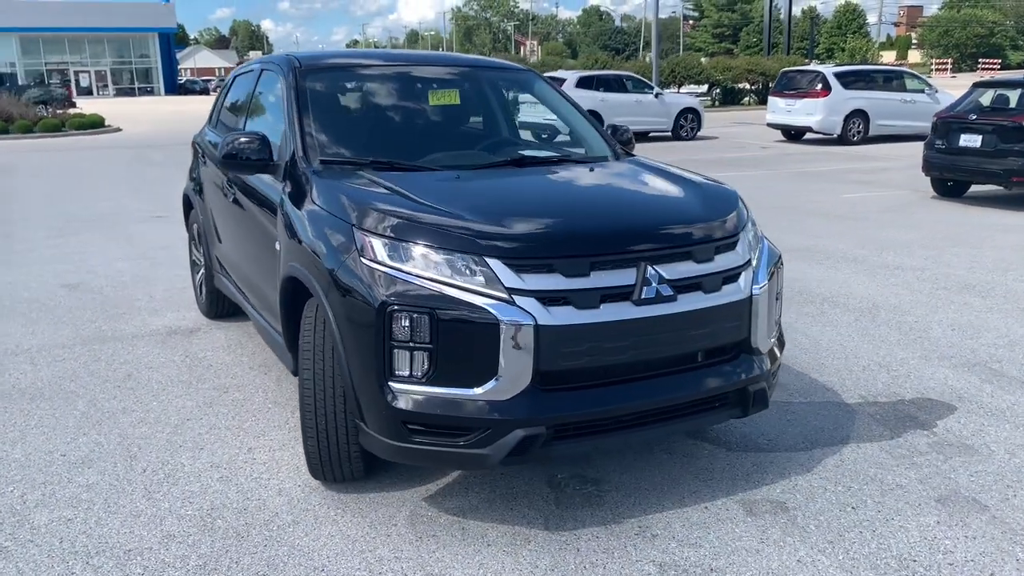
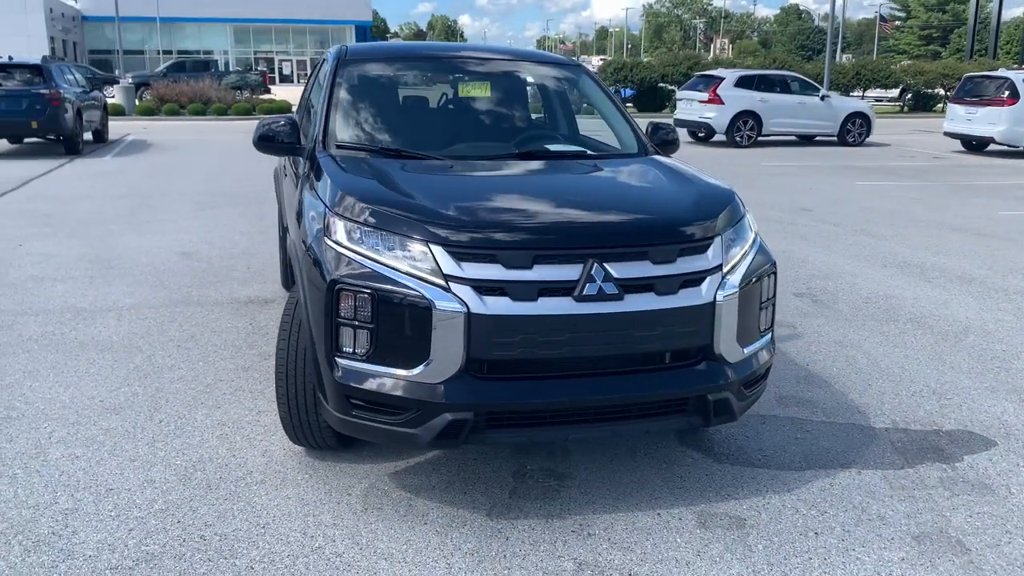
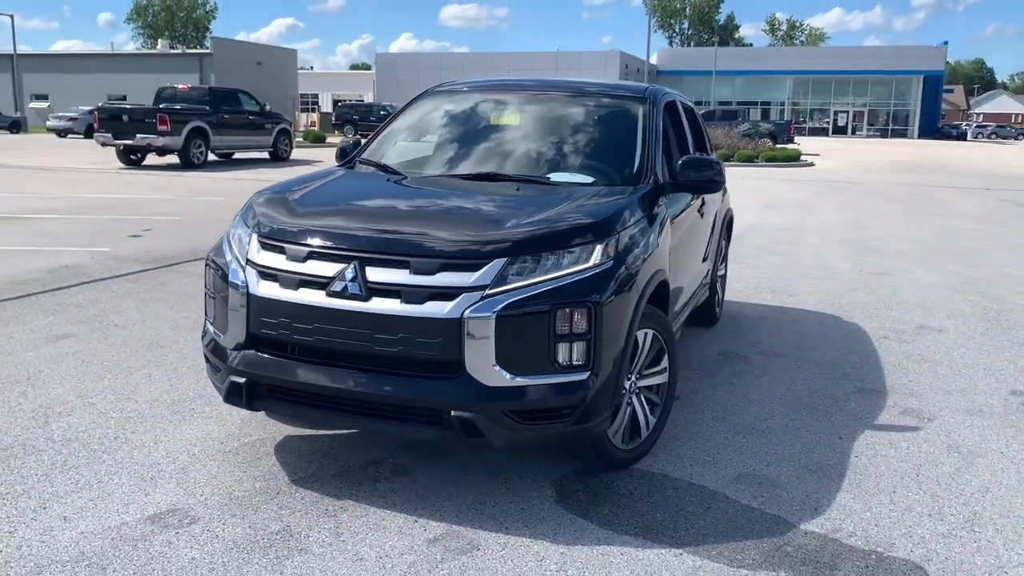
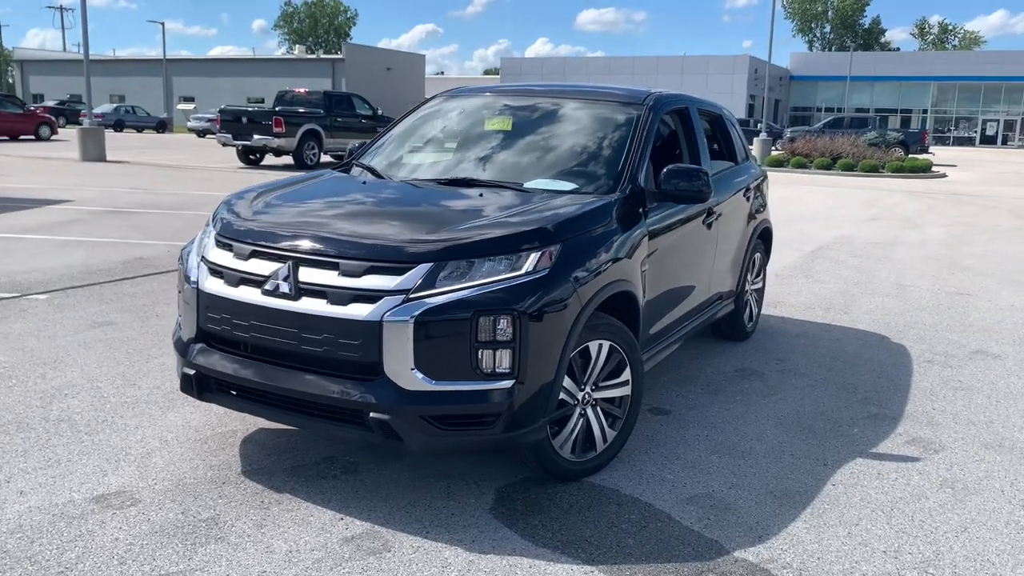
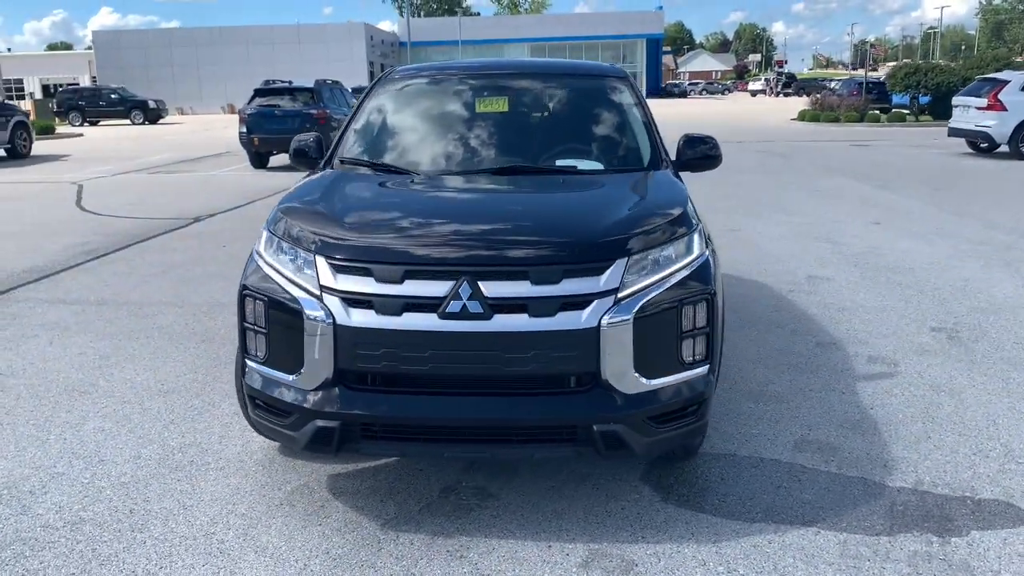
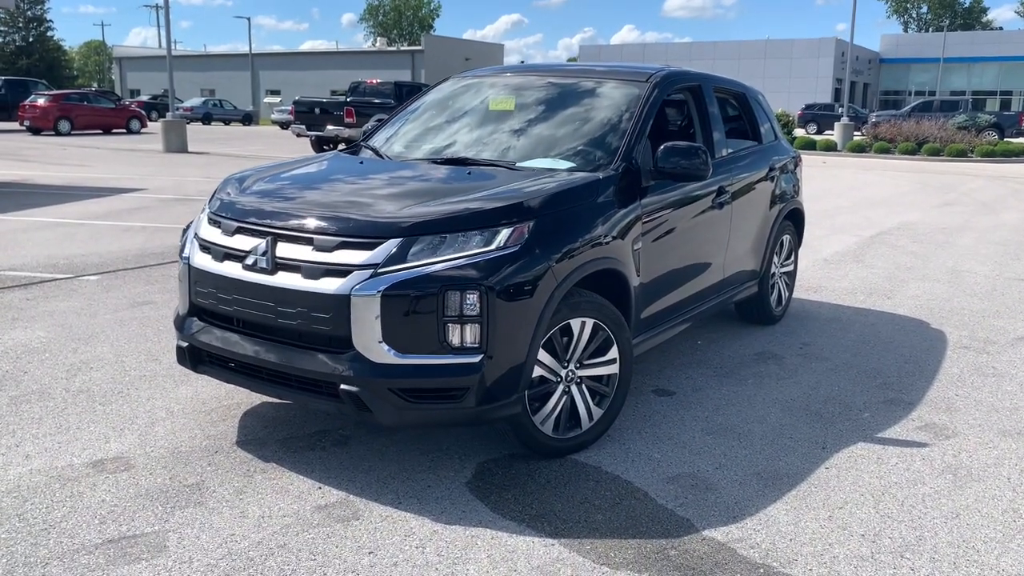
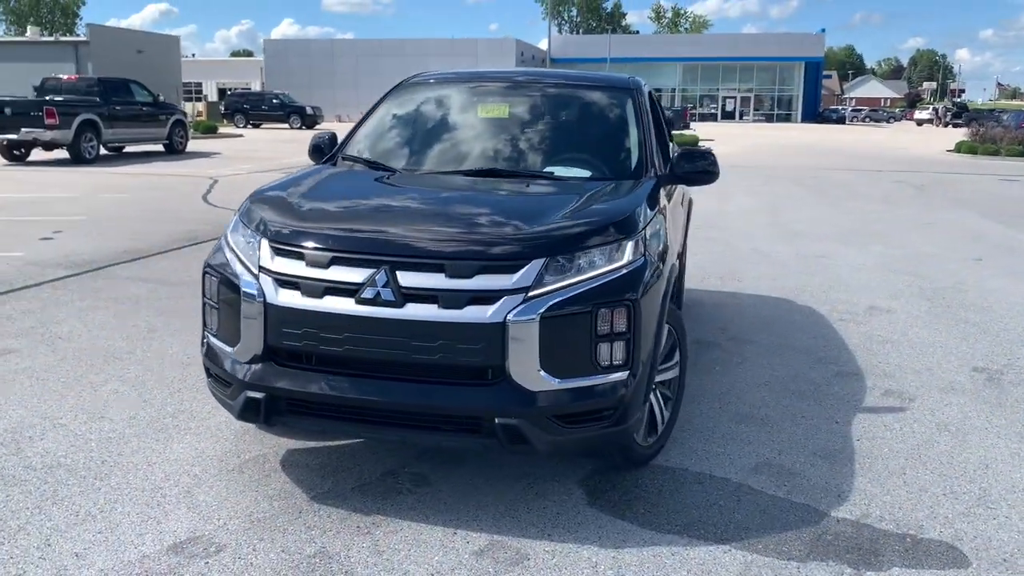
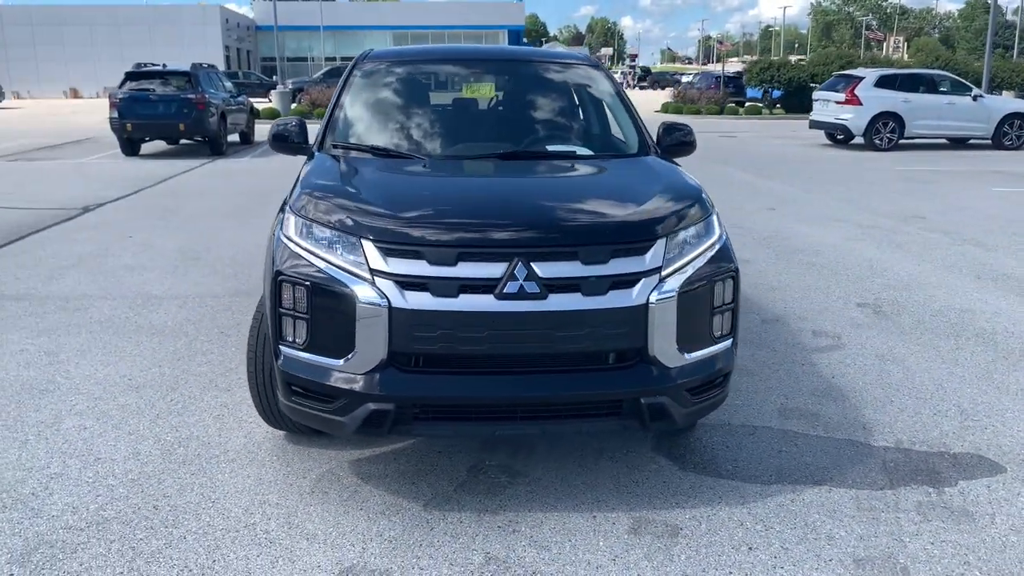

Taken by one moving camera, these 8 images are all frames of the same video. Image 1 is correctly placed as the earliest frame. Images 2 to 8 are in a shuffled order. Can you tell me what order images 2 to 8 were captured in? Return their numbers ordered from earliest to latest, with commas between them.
2, 8, 5, 7, 3, 4, 6
